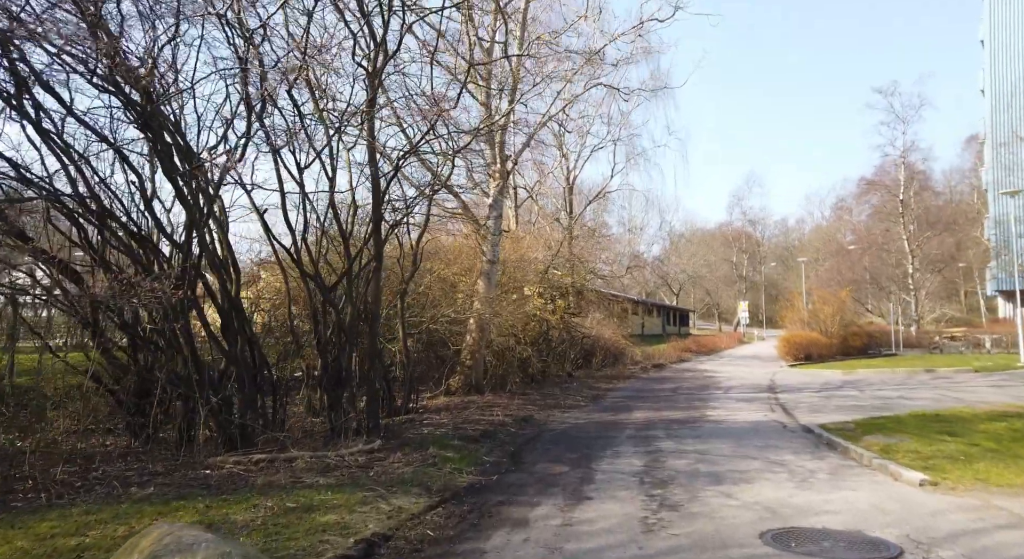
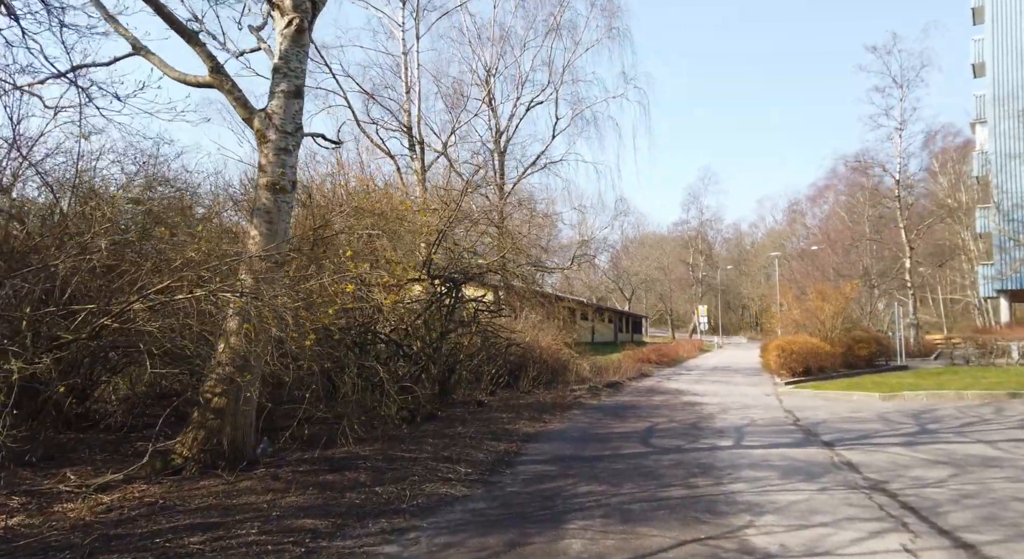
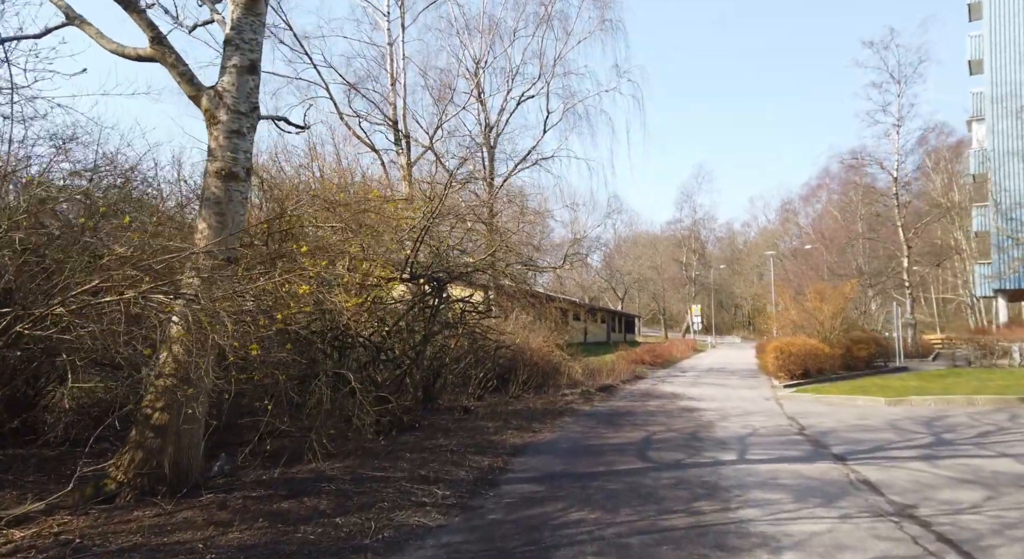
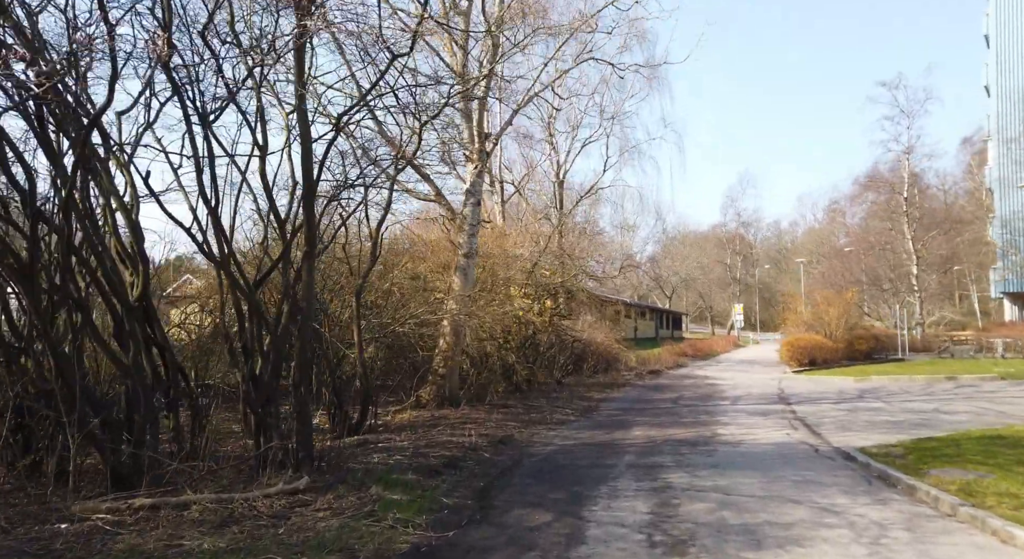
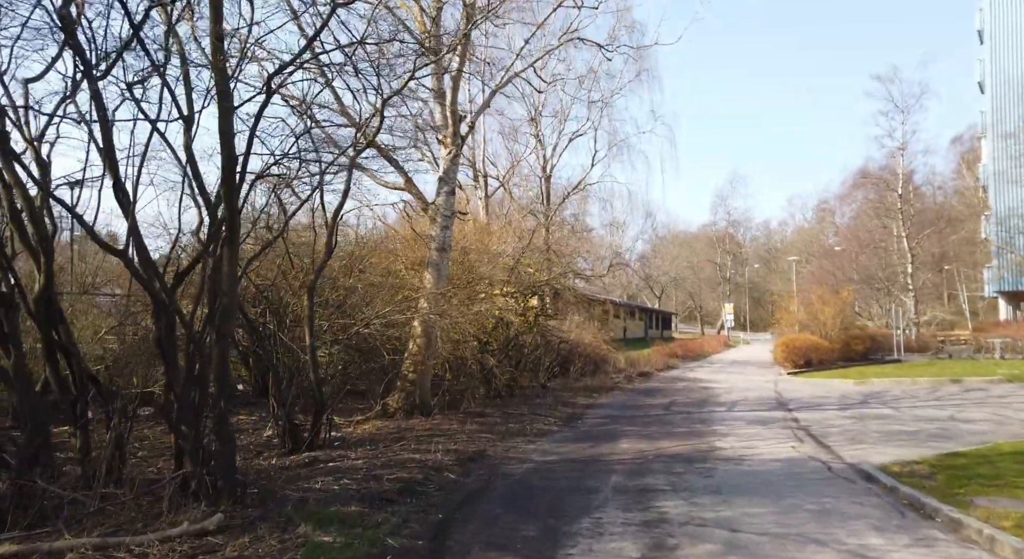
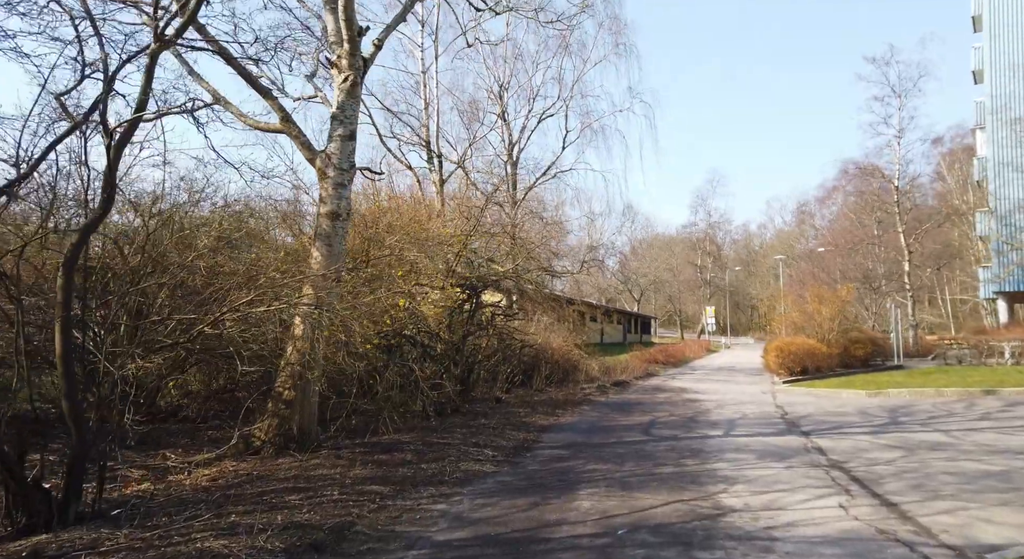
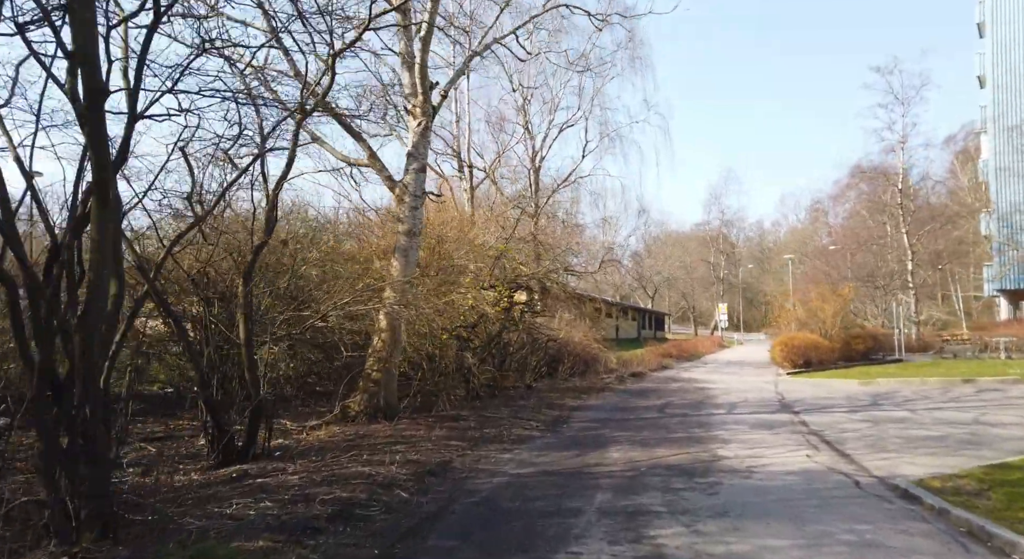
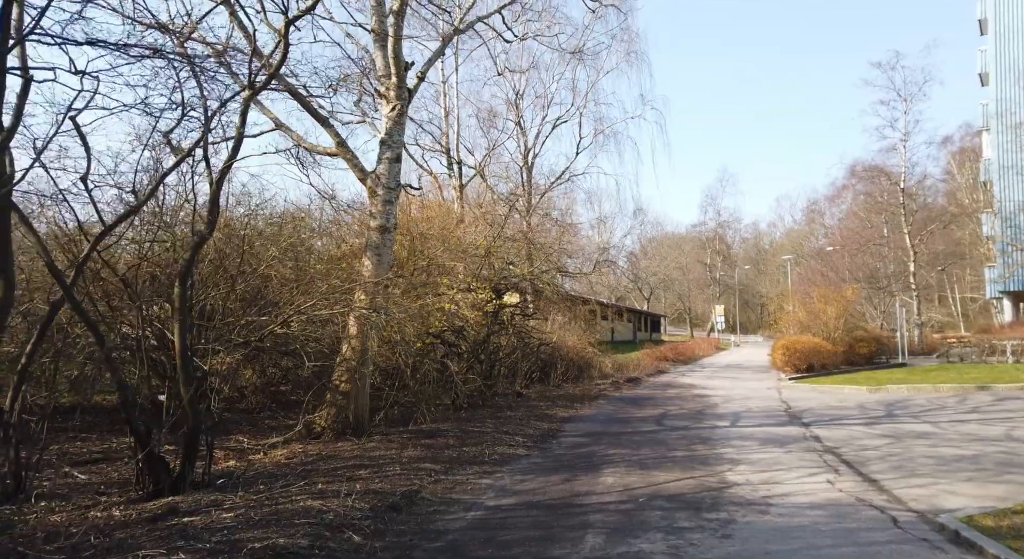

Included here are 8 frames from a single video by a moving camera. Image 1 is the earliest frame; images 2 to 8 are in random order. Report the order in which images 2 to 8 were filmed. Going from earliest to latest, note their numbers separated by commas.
4, 5, 7, 8, 6, 2, 3
